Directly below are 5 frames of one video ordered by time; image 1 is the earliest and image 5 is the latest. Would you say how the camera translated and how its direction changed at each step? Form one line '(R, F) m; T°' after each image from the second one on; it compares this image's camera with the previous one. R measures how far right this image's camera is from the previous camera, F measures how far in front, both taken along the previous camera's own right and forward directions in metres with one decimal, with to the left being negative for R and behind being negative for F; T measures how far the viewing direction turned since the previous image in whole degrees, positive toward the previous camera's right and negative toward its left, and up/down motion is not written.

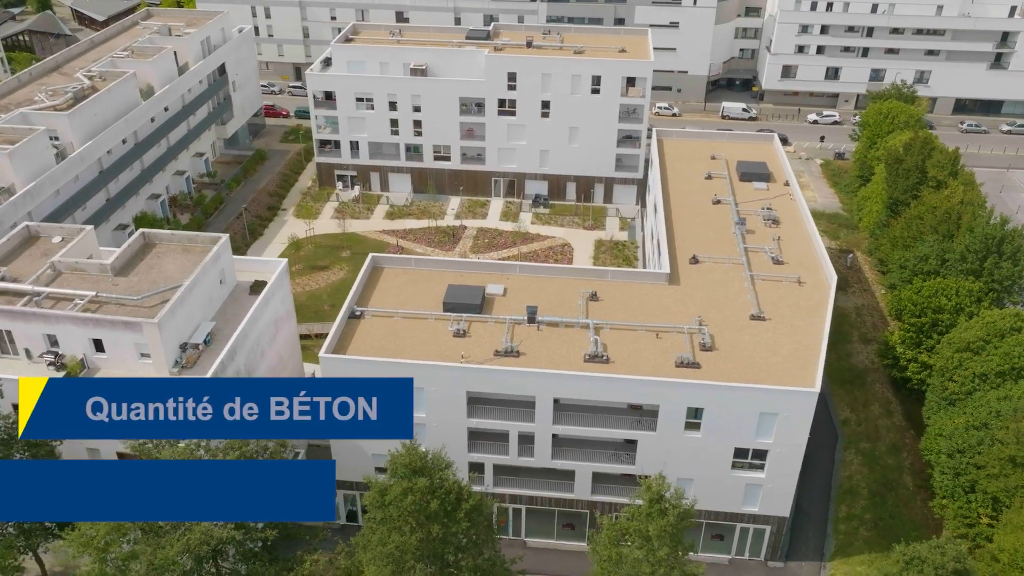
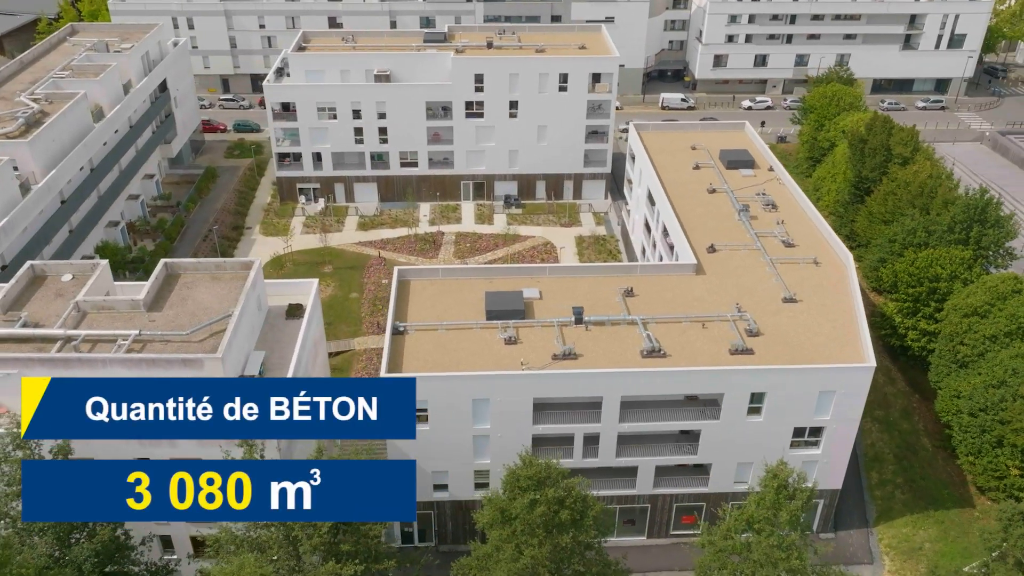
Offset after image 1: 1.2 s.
(-6.9, +0.8) m; +7°
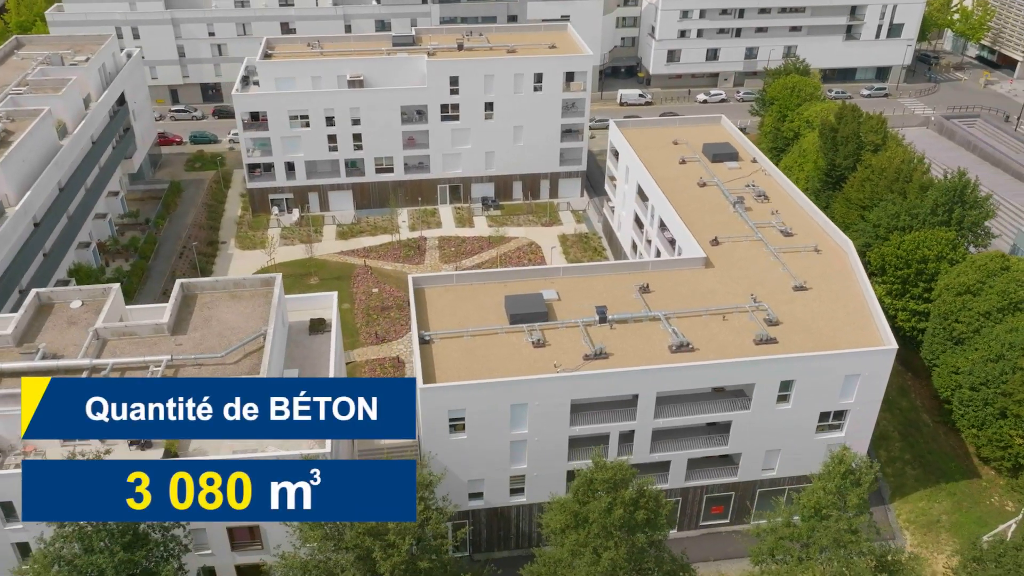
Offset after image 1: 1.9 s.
(-4.2, +0.4) m; +5°
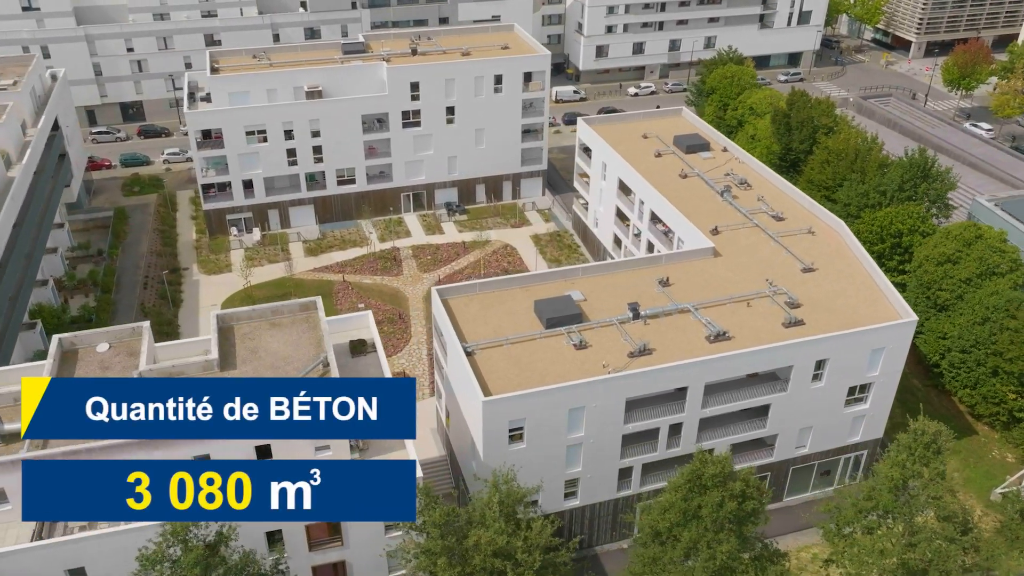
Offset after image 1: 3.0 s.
(-6.4, +0.7) m; +7°
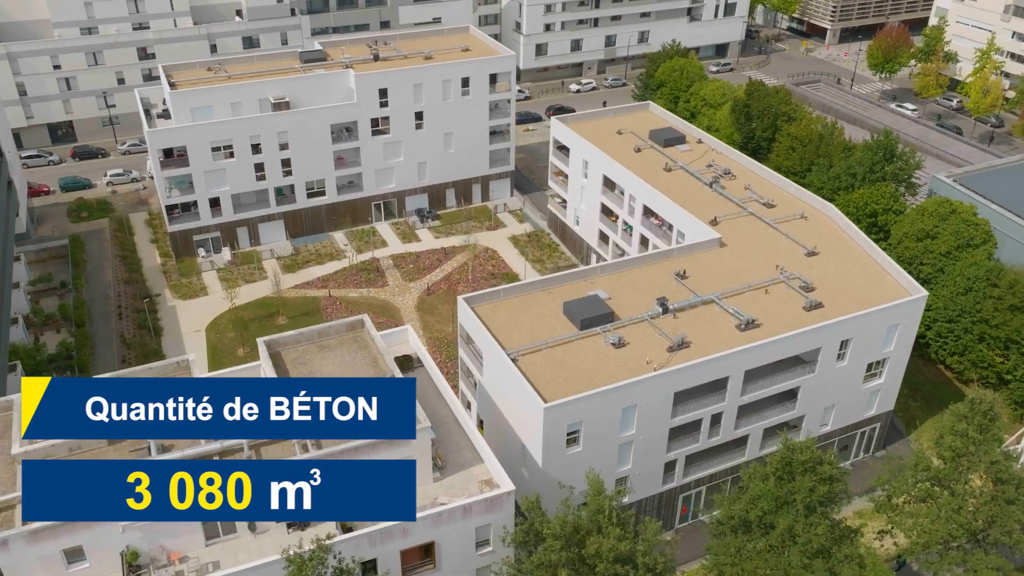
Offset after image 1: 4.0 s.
(-5.7, +0.6) m; +7°
